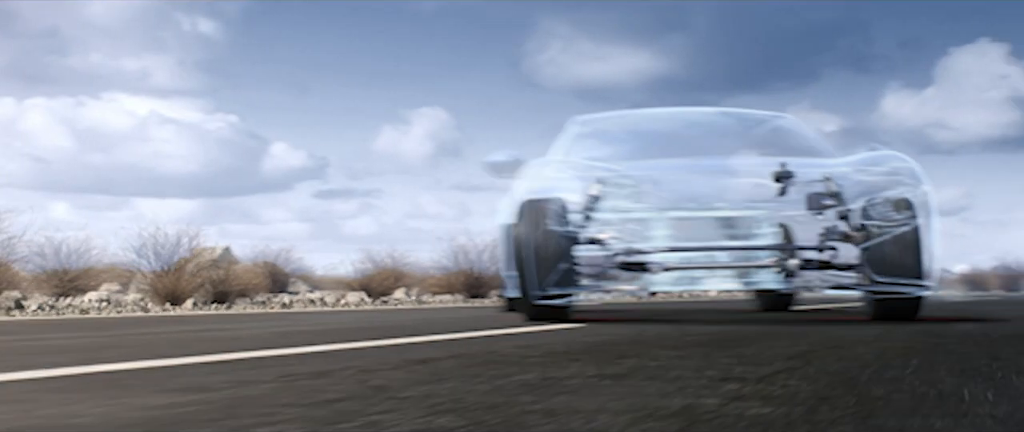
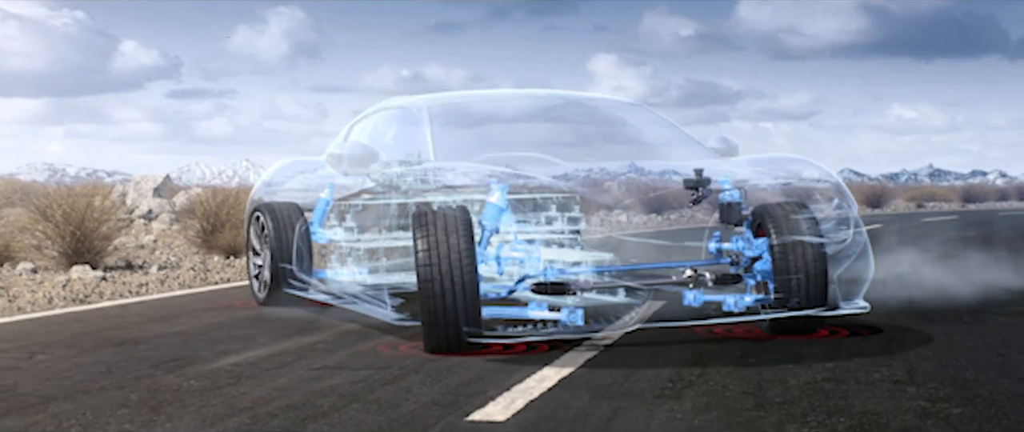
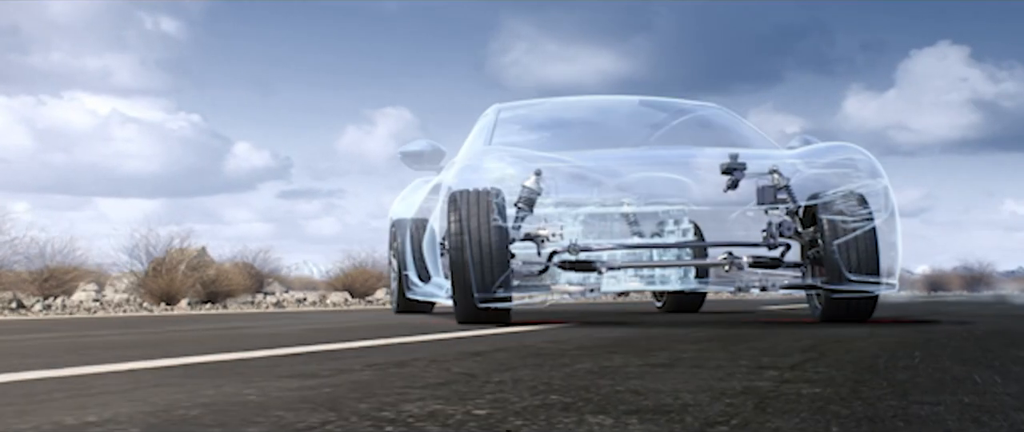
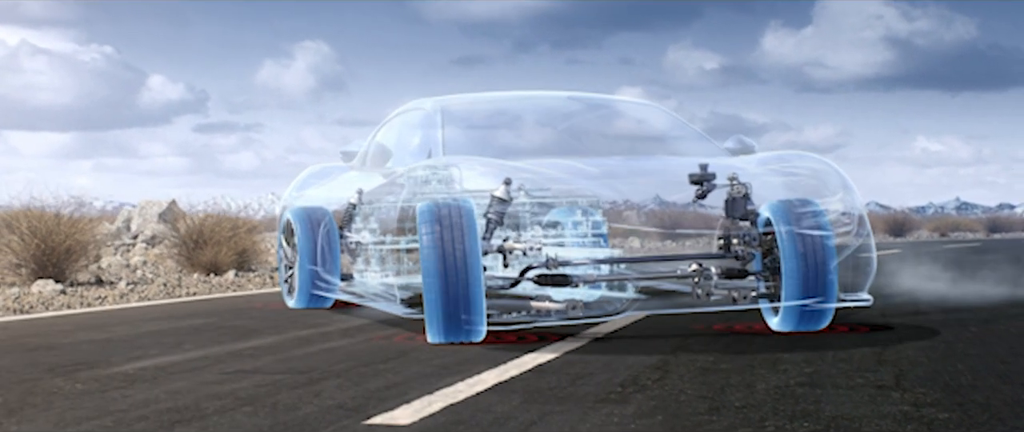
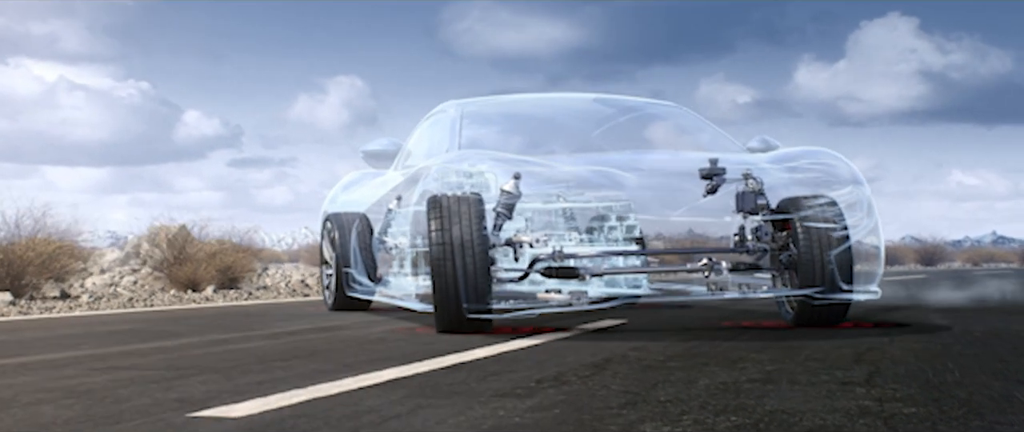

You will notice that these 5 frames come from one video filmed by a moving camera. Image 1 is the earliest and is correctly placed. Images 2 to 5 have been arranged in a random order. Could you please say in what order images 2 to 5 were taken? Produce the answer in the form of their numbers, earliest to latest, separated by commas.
3, 5, 4, 2
